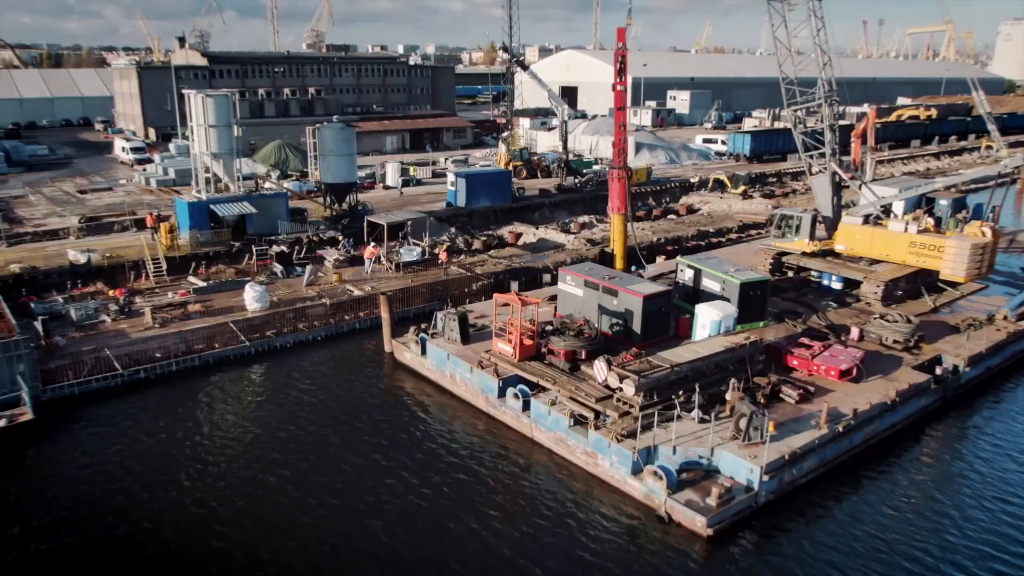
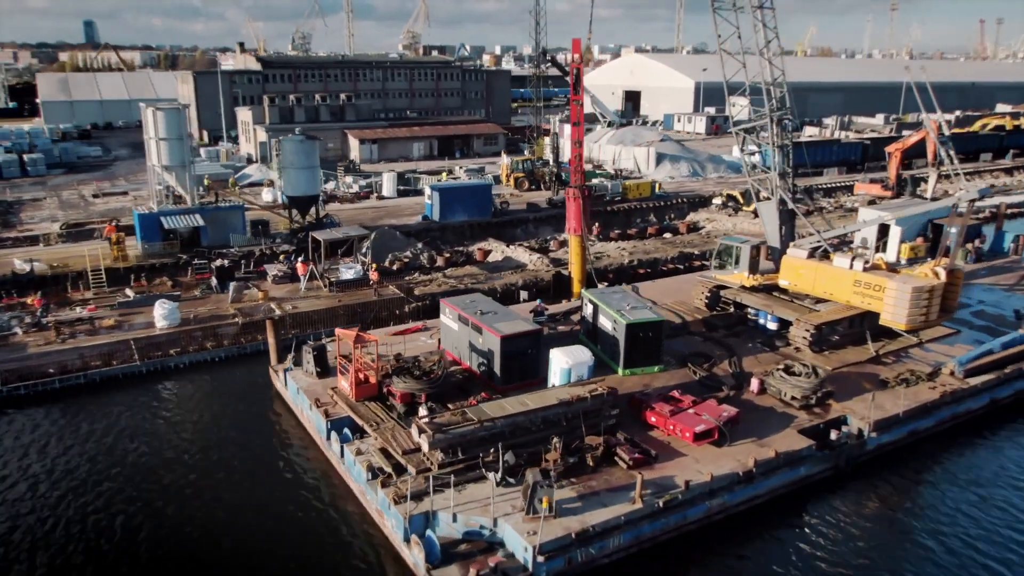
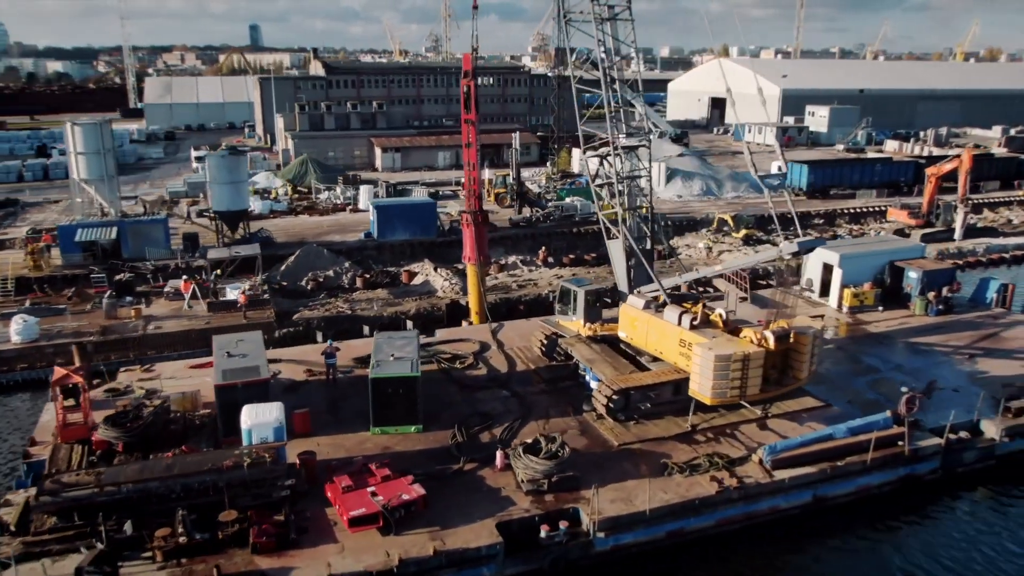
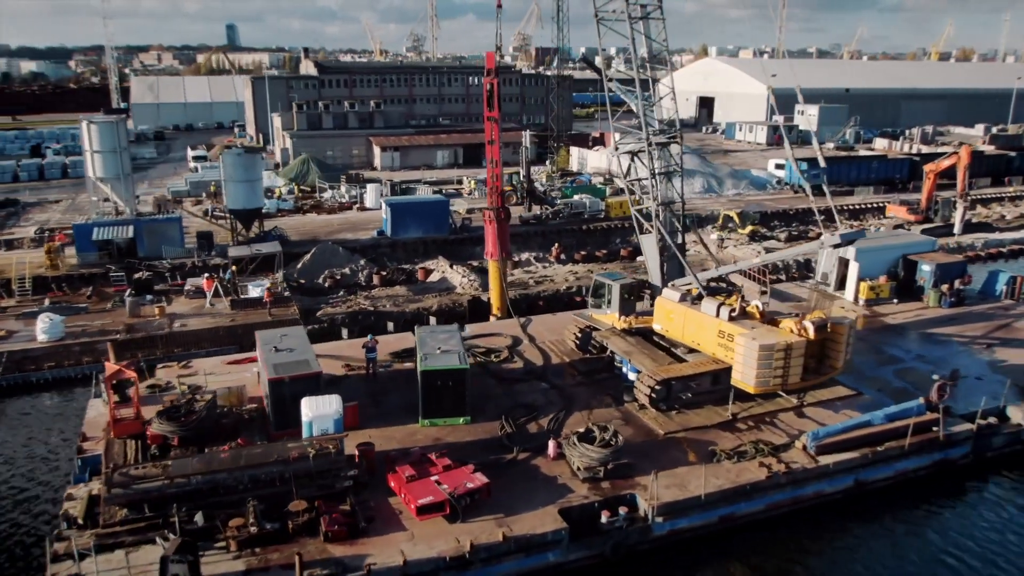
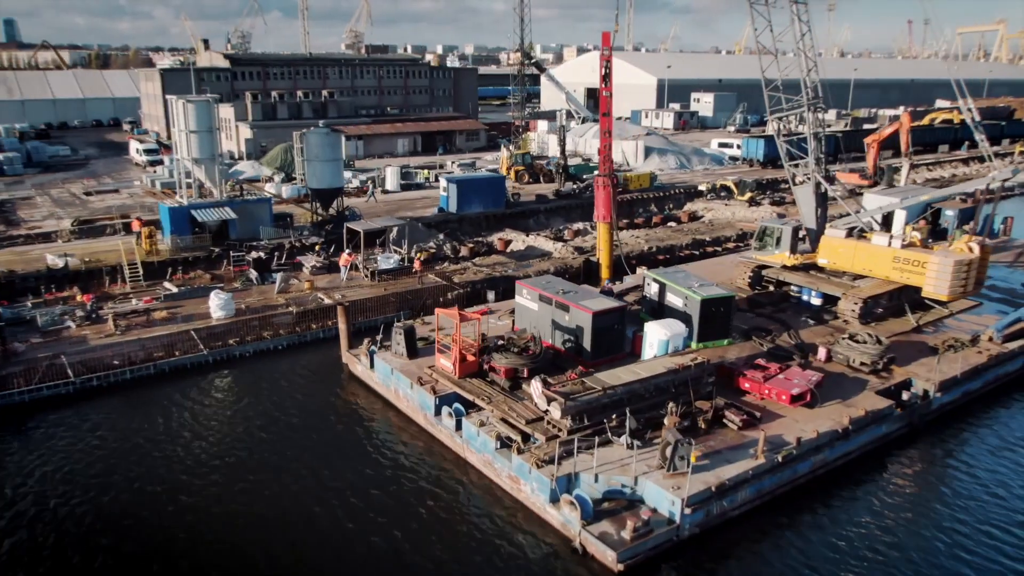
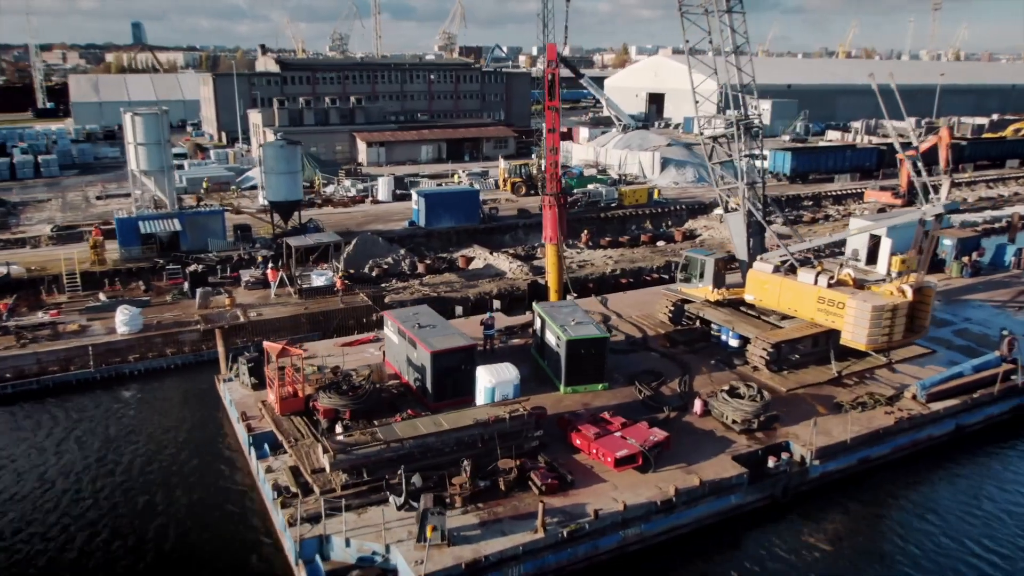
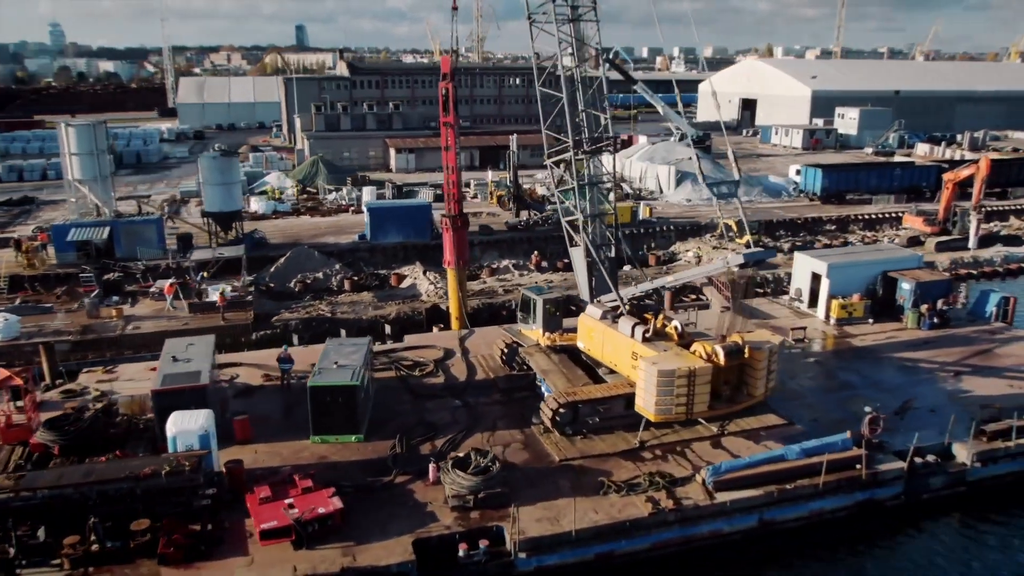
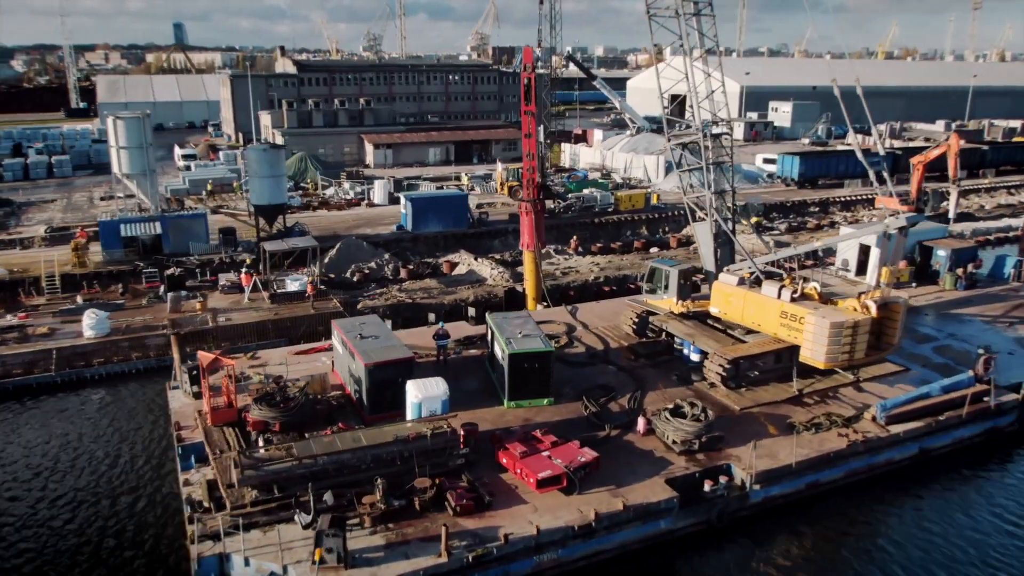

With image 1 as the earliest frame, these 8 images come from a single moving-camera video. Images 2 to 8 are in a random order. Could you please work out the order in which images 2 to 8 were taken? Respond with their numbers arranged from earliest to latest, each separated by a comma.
5, 2, 6, 8, 4, 3, 7
